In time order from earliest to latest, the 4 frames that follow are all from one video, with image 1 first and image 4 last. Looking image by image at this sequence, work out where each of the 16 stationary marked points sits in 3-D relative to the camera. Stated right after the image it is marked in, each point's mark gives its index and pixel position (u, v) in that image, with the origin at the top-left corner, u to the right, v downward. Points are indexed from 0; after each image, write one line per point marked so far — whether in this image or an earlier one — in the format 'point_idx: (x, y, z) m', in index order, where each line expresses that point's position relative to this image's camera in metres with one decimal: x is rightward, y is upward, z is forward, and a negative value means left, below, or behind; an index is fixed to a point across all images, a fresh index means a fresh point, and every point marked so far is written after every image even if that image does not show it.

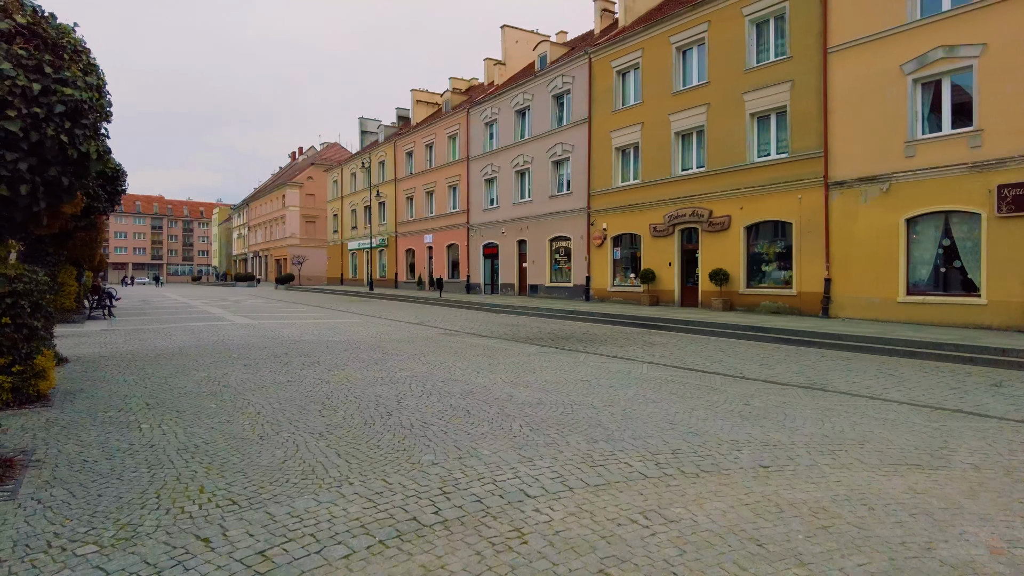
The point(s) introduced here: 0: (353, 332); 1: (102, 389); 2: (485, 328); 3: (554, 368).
0: (-3.4, -0.9, +14.1) m
1: (-4.6, -1.1, +7.4) m
2: (-0.6, -0.9, +15.0) m
3: (+0.6, -1.1, +8.9) m
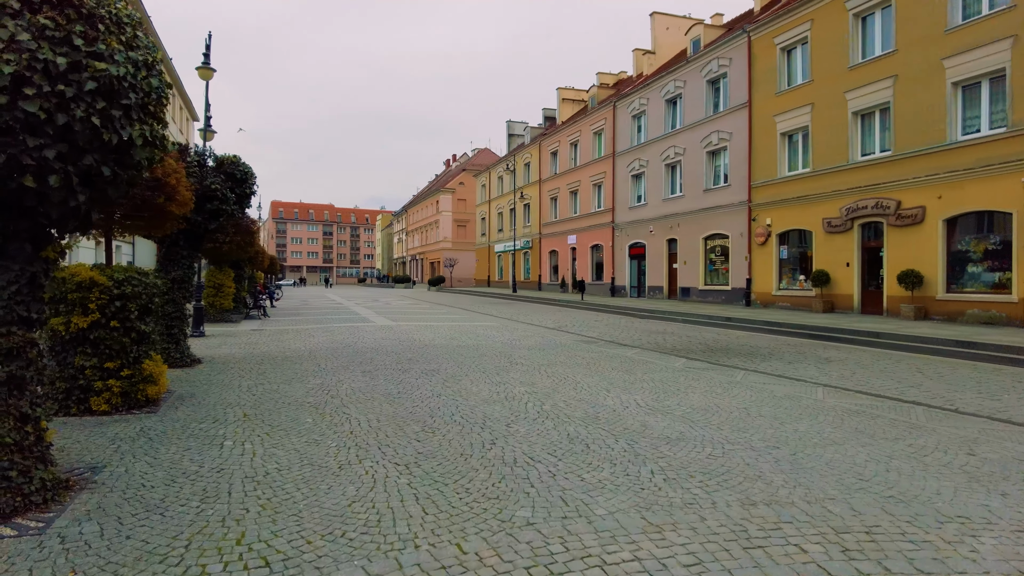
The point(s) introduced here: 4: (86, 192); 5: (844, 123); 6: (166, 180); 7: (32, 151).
0: (-0.6, -1.0, +13.4) m
1: (-3.2, -1.2, +7.1) m
2: (+2.4, -1.0, +13.7) m
3: (+2.1, -1.1, +7.5) m
4: (-2.3, +0.5, +3.6) m
5: (+8.9, +4.4, +17.8) m
6: (-3.5, +1.1, +6.6) m
7: (-2.4, +0.7, +3.2) m
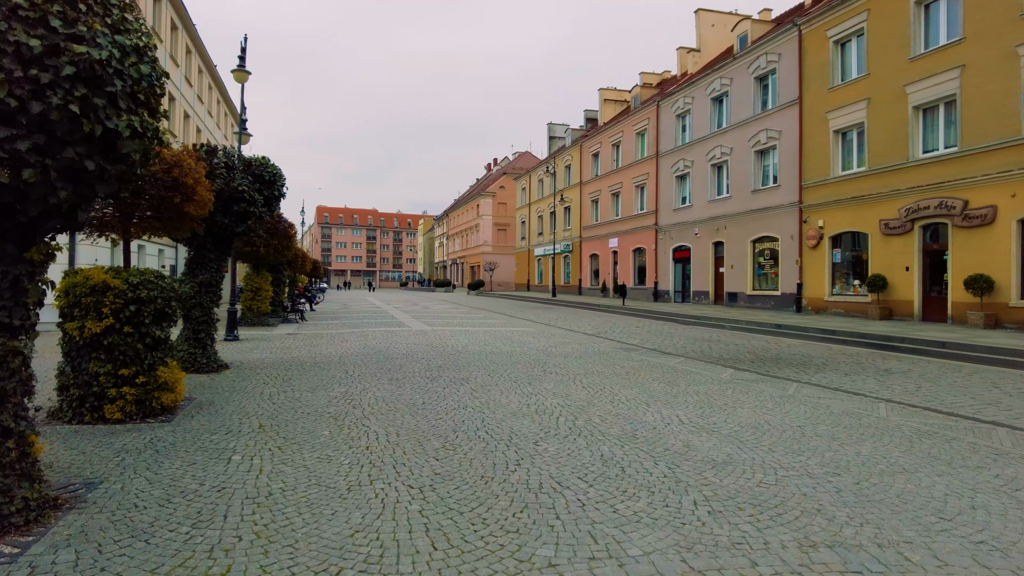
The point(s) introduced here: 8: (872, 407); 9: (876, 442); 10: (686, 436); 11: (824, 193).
0: (+0.2, -1.1, +13.0) m
1: (-2.9, -1.2, +6.9) m
2: (+3.1, -1.1, +13.0) m
3: (+2.5, -1.2, +6.9) m
4: (-2.2, +0.5, +3.3) m
5: (+9.9, +4.3, +16.7) m
6: (-3.2, +1.0, +6.4) m
7: (-2.3, +0.7, +2.9) m
8: (+3.7, -1.2, +6.7) m
9: (+2.9, -1.2, +5.3) m
10: (+1.4, -1.2, +5.5) m
11: (+9.2, +2.8, +19.6) m
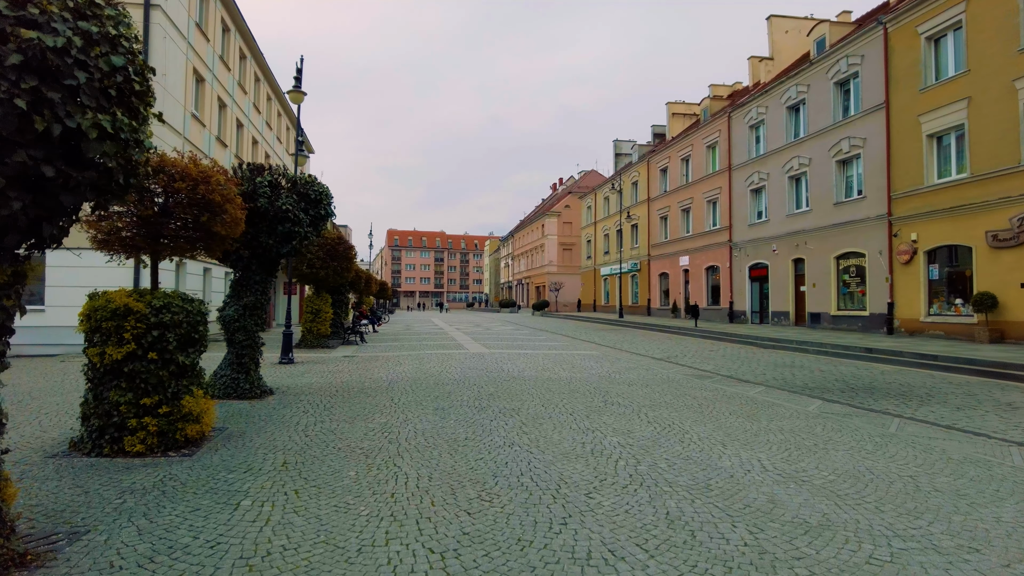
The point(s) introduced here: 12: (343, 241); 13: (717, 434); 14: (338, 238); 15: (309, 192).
0: (+1.3, -1.5, +12.2) m
1: (-2.4, -1.4, +6.4) m
2: (+4.2, -1.5, +11.9) m
3: (+2.9, -1.4, +5.8) m
4: (-2.1, +0.4, +2.8) m
5: (+11.3, +3.9, +15.1) m
6: (-2.7, +0.8, +6.0) m
7: (-2.2, +0.6, +2.5) m
8: (+4.1, -1.4, +5.6) m
9: (+3.2, -1.4, +4.2) m
10: (+1.8, -1.4, +4.6) m
11: (+10.9, +2.3, +17.9) m
12: (-4.1, +1.2, +16.0) m
13: (+1.9, -1.4, +6.3) m
14: (-4.2, +1.2, +15.8) m
15: (-2.8, +1.3, +9.1) m
